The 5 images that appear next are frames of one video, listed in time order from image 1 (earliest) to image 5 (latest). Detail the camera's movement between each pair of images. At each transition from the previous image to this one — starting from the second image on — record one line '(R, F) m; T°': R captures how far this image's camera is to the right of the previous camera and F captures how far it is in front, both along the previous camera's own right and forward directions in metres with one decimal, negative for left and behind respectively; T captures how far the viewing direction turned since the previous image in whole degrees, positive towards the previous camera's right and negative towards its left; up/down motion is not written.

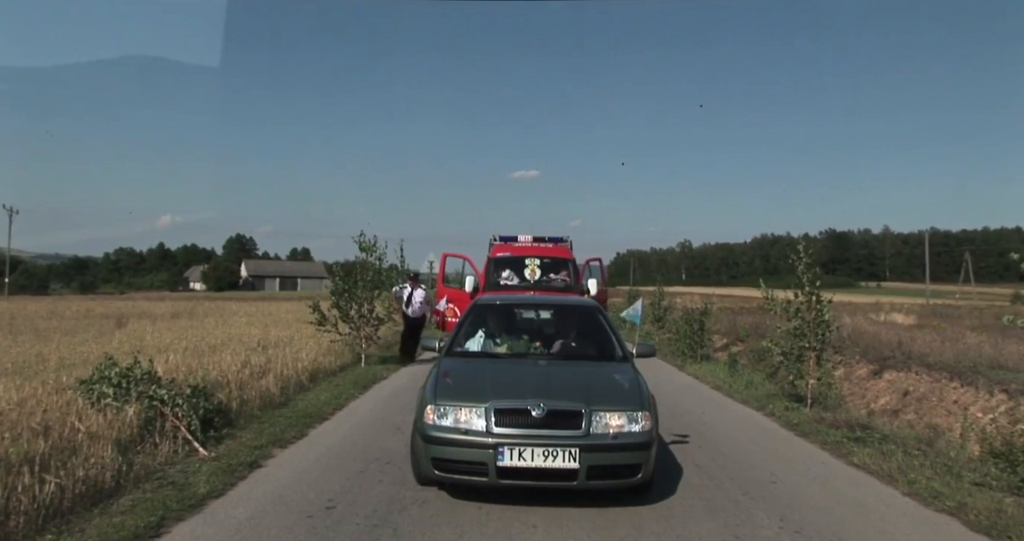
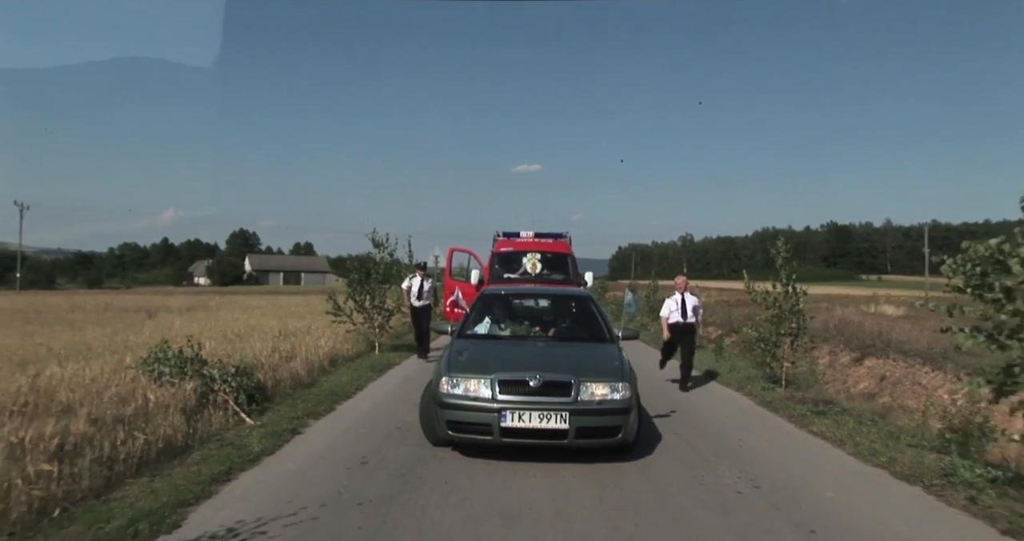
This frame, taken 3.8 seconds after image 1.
(0.0, -1.1) m; 0°
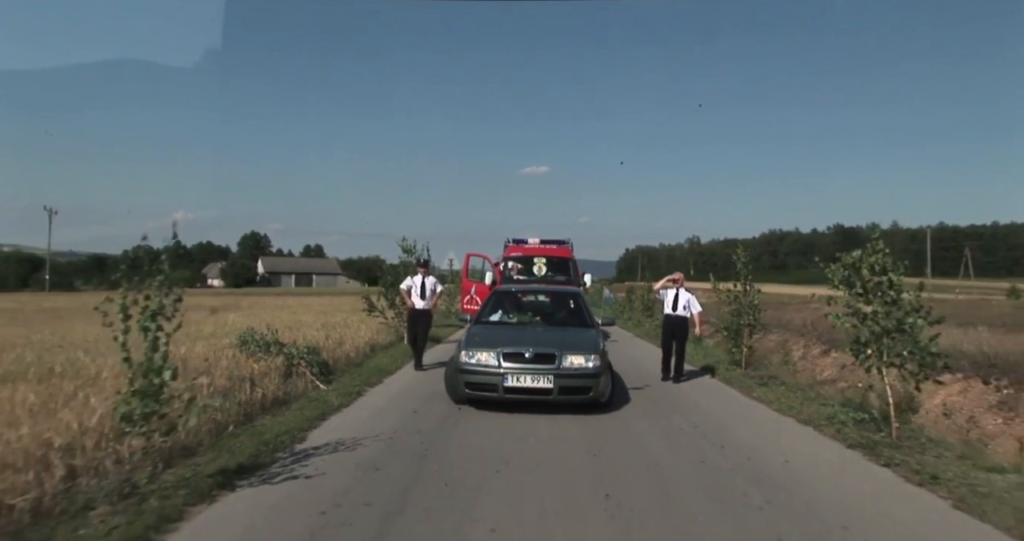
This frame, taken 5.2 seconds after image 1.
(0.0, -2.5) m; -1°
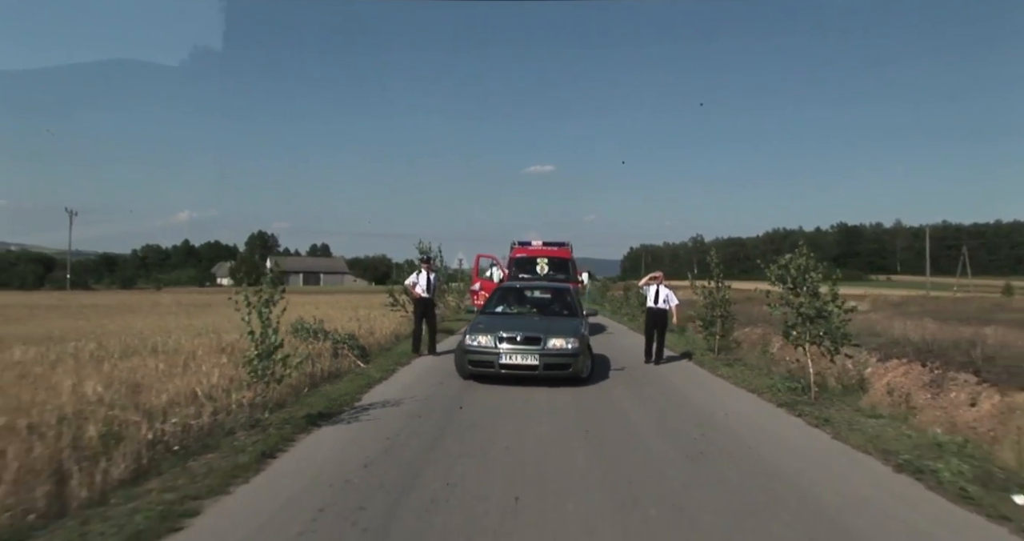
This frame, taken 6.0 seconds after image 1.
(0.0, -2.2) m; 0°
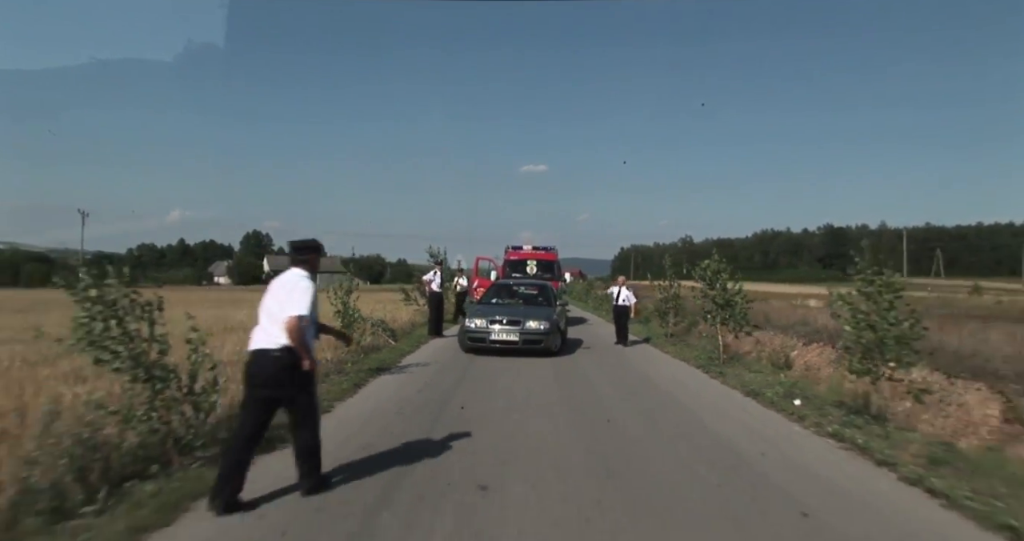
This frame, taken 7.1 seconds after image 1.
(-0.1, -3.8) m; +1°
